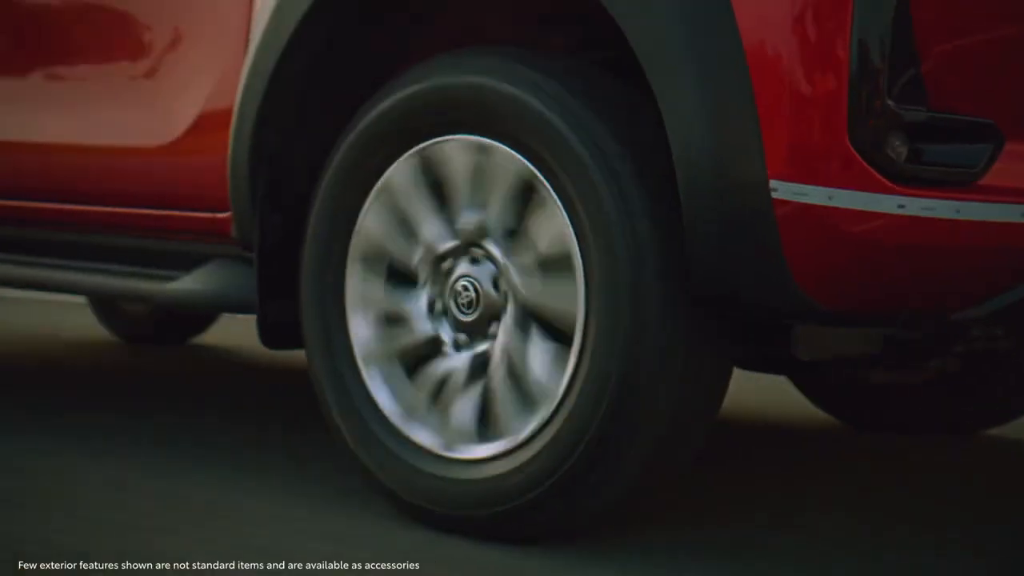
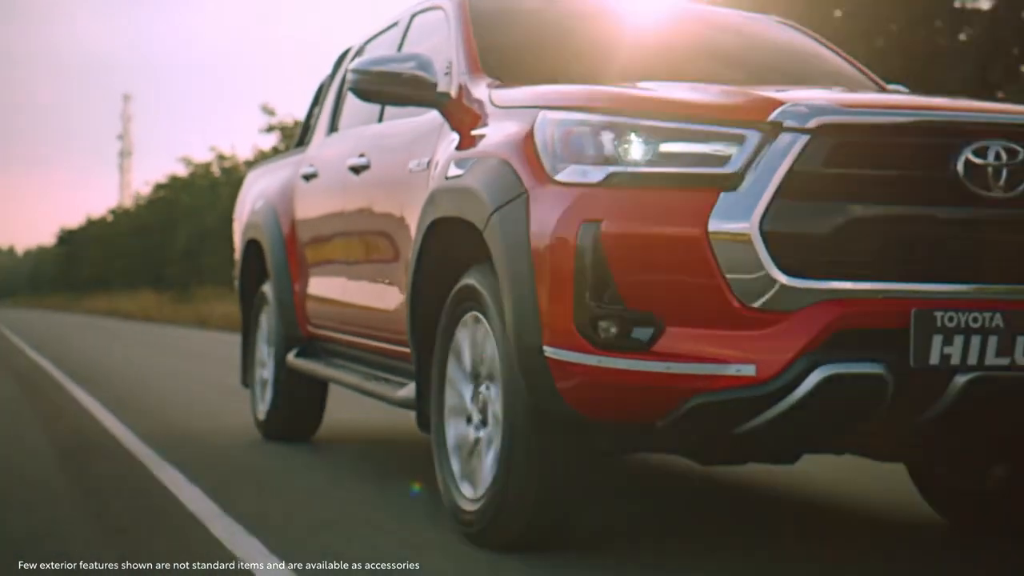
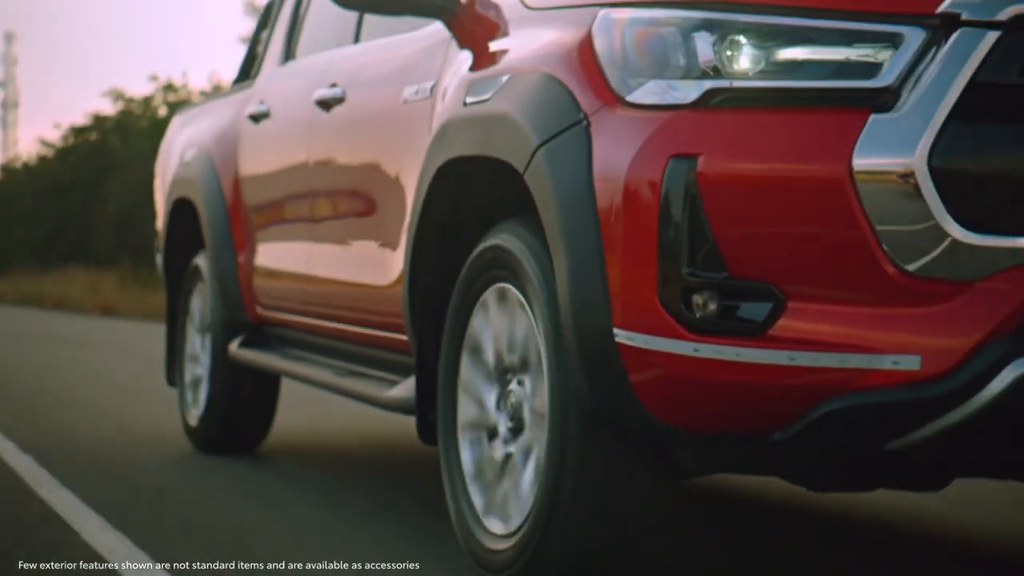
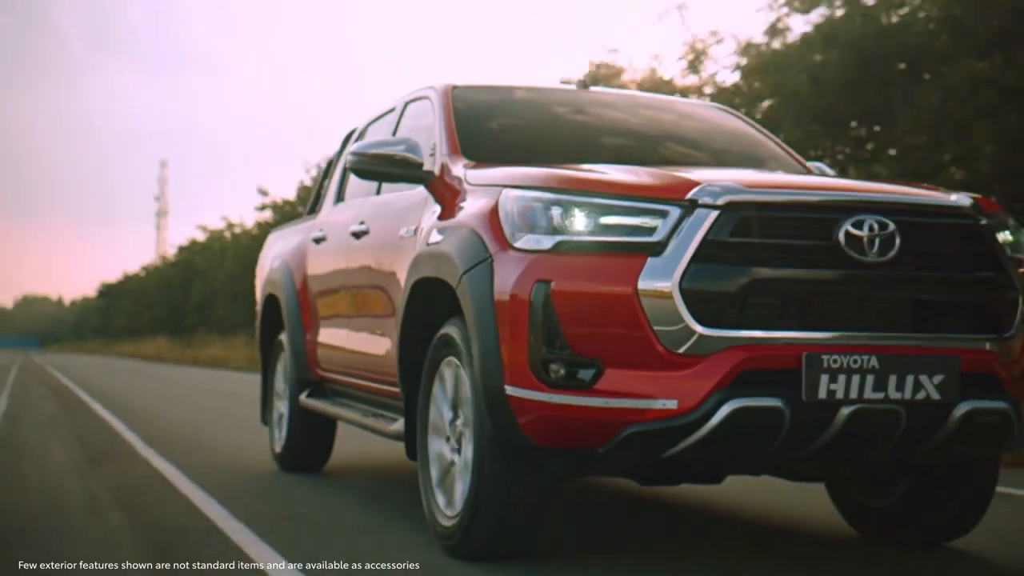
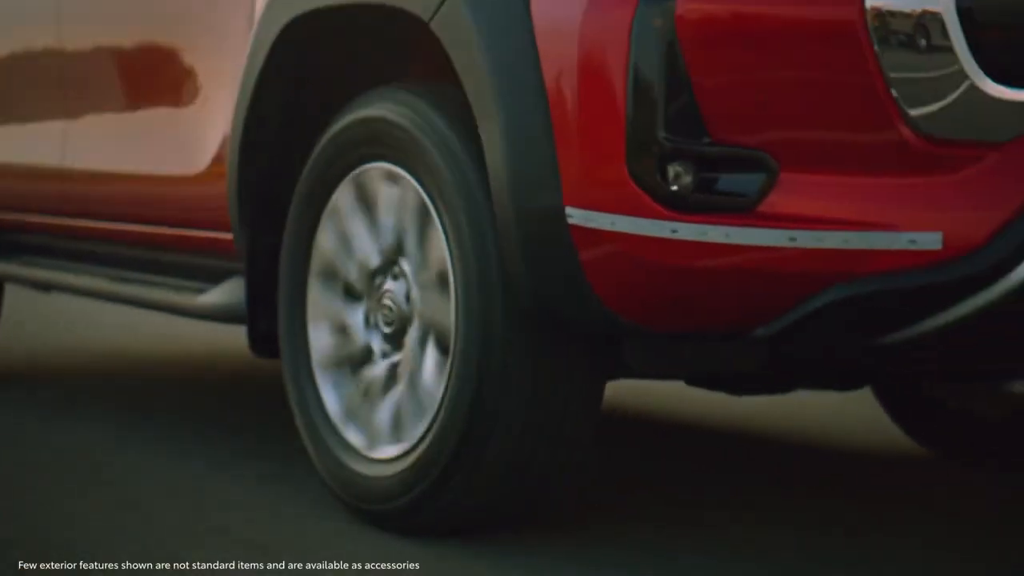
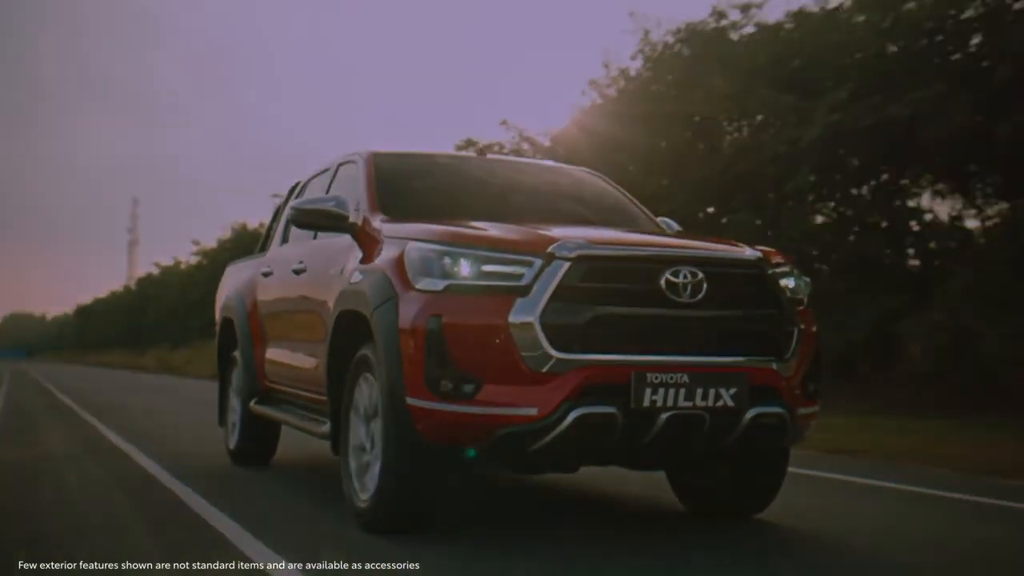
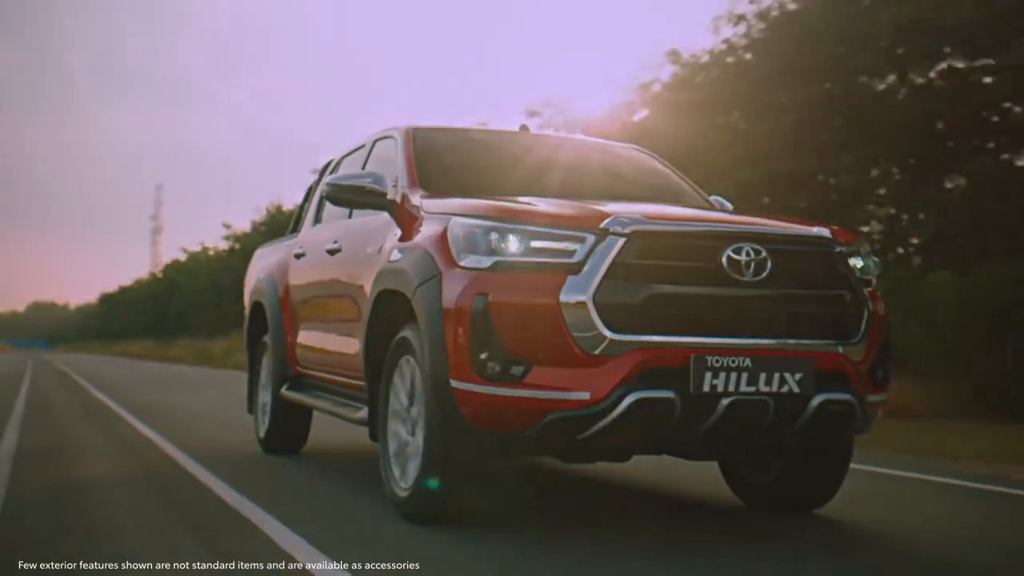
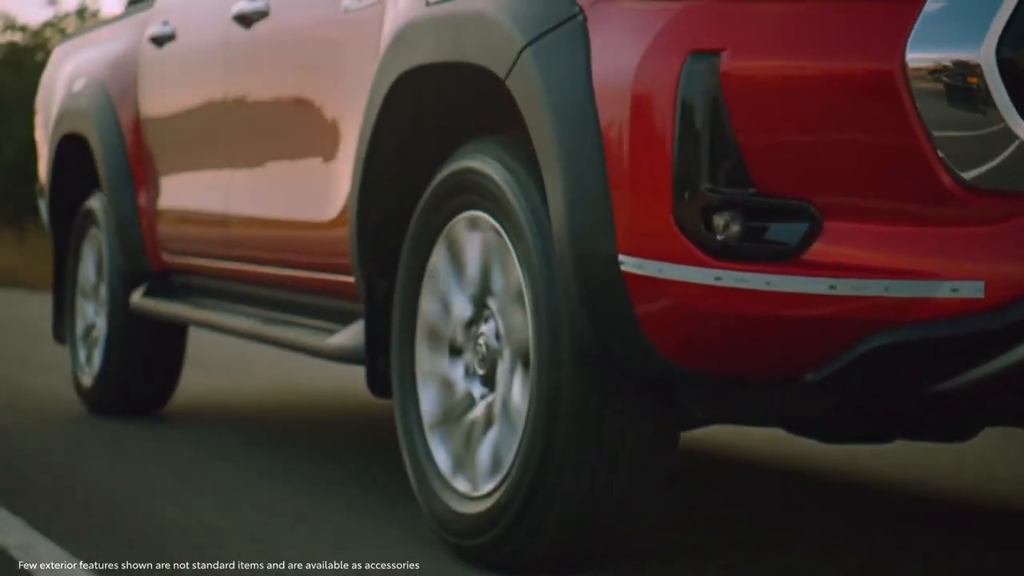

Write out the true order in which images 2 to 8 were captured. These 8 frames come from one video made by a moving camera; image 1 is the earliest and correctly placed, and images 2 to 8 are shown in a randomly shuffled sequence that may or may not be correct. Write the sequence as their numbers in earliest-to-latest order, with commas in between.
5, 8, 3, 2, 4, 7, 6
